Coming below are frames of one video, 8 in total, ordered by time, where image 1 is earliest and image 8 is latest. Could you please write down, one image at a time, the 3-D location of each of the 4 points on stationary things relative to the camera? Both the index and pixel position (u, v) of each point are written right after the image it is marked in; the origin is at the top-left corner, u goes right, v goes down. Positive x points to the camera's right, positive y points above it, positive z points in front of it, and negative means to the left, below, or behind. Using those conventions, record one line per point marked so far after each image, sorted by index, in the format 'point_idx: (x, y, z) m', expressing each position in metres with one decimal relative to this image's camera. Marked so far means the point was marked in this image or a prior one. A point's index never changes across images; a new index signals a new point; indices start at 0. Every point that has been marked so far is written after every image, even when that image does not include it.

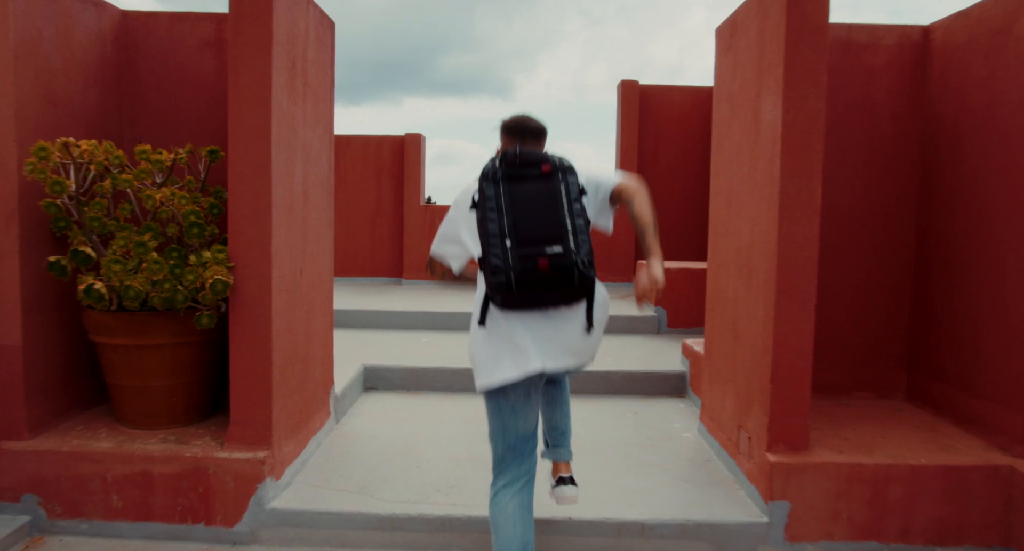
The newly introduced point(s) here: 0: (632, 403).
0: (+0.7, -0.7, +3.3) m
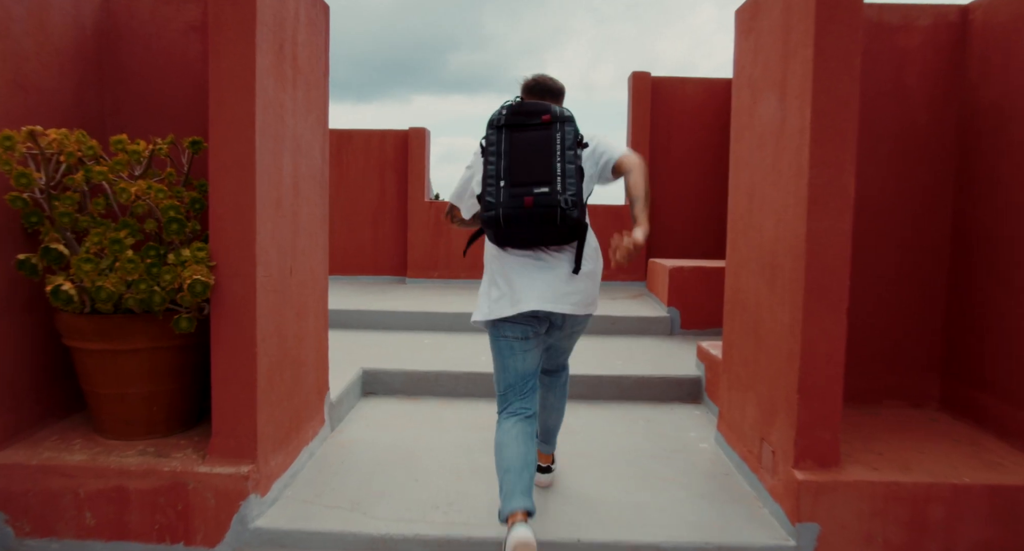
0: (+0.7, -0.7, +3.2) m
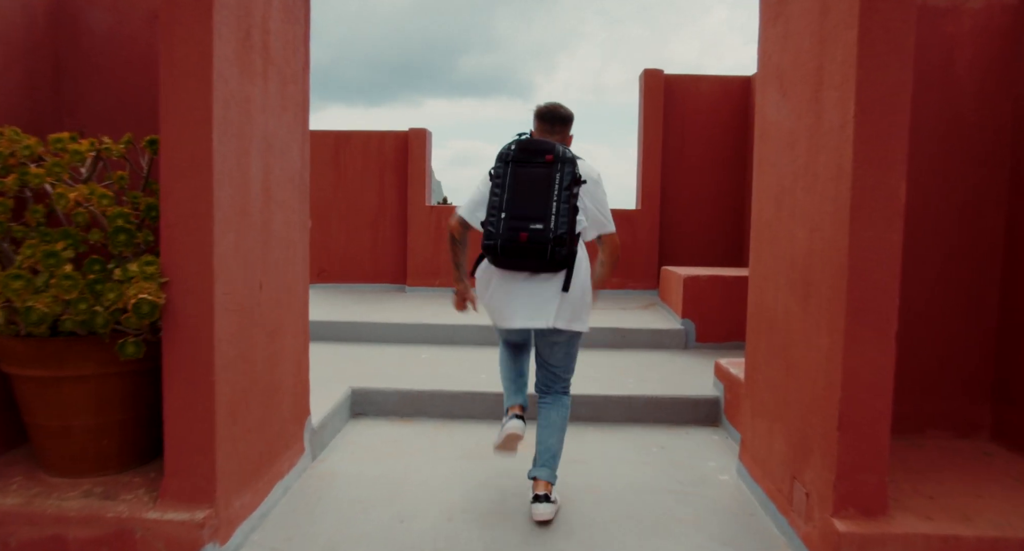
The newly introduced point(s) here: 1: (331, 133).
0: (+0.7, -0.8, +2.9) m
1: (-1.6, +1.2, +5.2) m
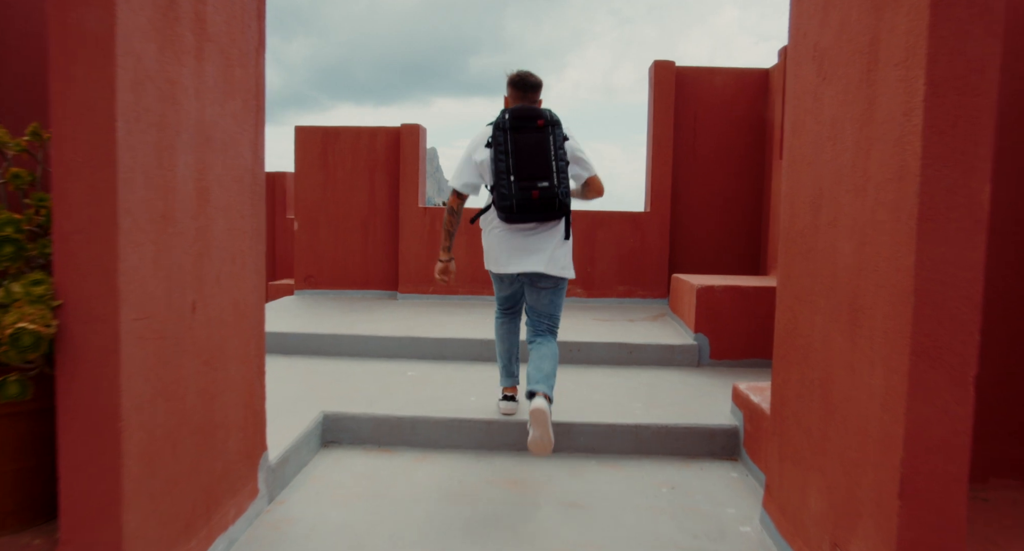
0: (+0.7, -0.8, +2.5) m
1: (-1.6, +1.2, +4.9) m
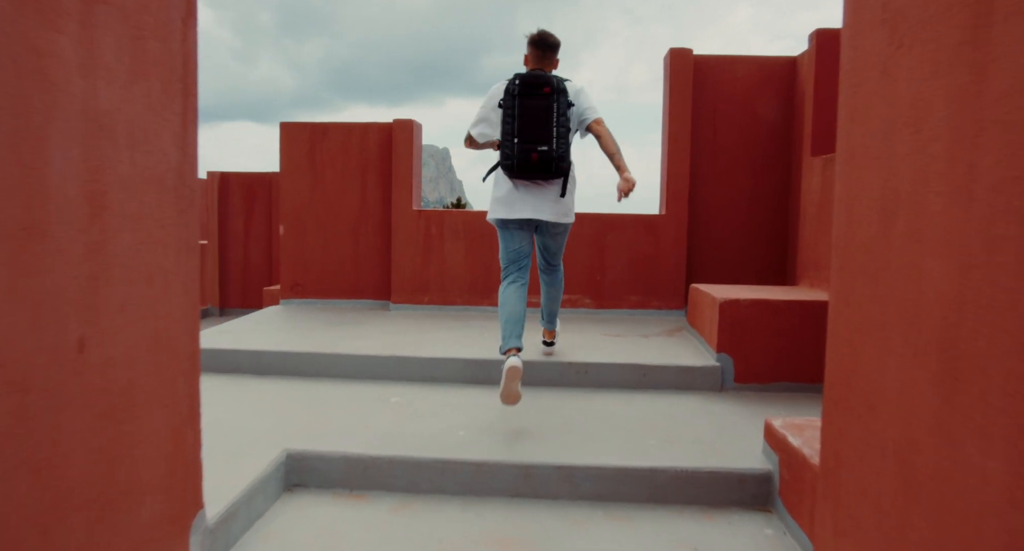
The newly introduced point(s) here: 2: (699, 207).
0: (+0.6, -0.9, +2.1) m
1: (-1.5, +1.1, +4.5) m
2: (+1.4, +0.5, +4.4) m
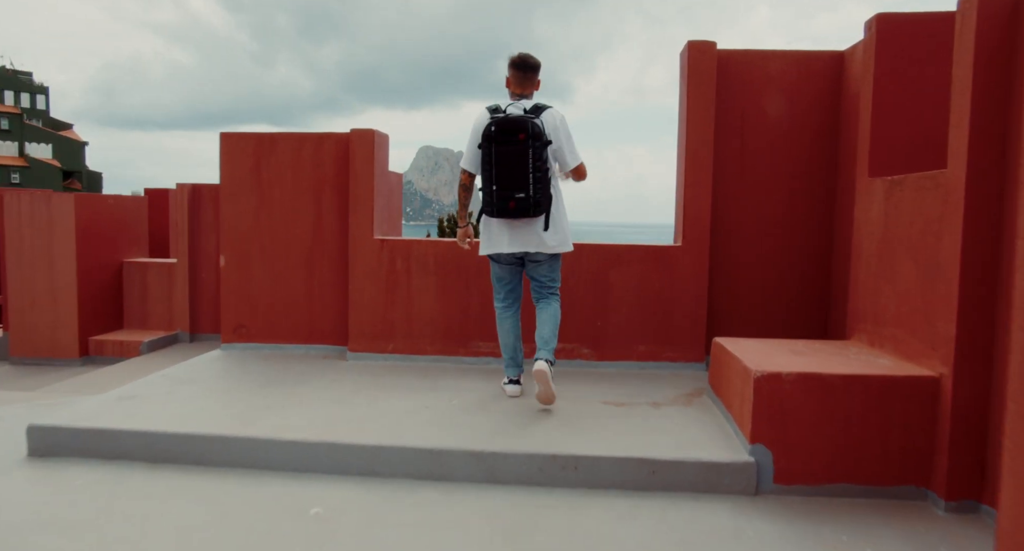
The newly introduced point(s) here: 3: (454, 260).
0: (+0.5, -1.1, +1.4) m
1: (-1.6, +0.9, +3.8) m
2: (+1.3, +0.2, +3.6) m
3: (-0.3, +0.1, +3.5) m
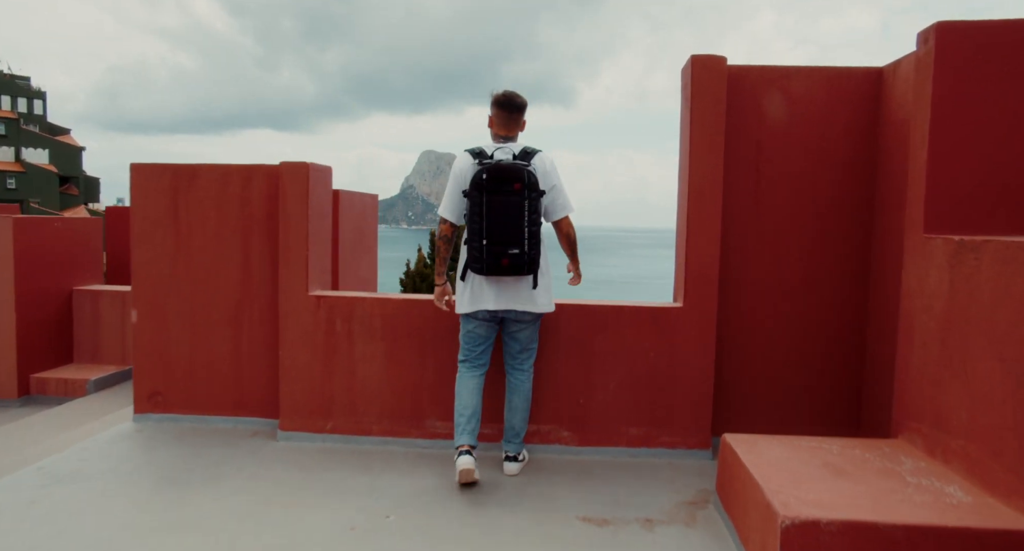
0: (+0.3, -1.4, +0.7) m
1: (-1.8, +0.6, +3.1) m
2: (+1.1, -0.1, +3.0) m
3: (-0.5, -0.2, +2.9) m
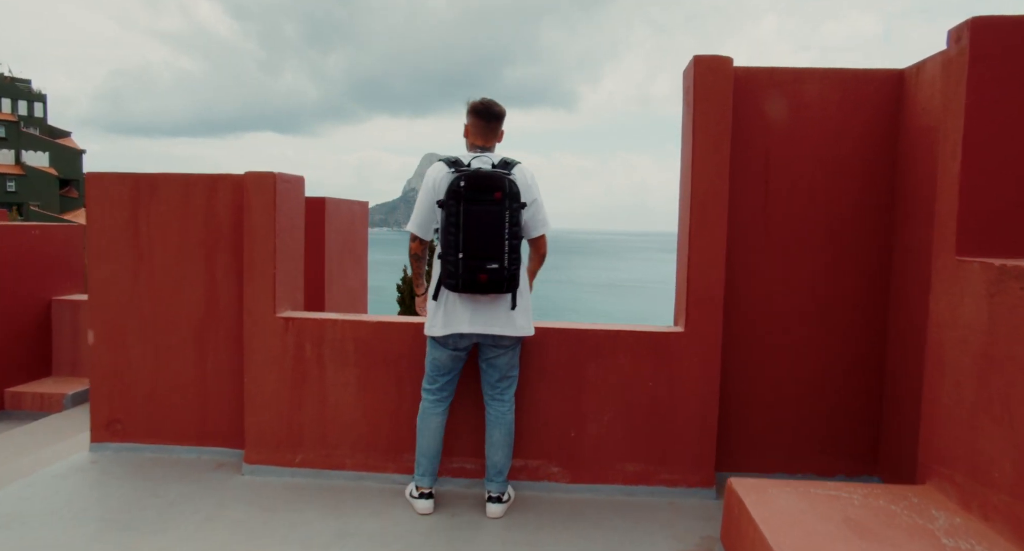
0: (+0.2, -1.5, +0.5) m
1: (-1.9, +0.5, +2.9) m
2: (+1.0, -0.2, +2.7) m
3: (-0.6, -0.3, +2.7) m
